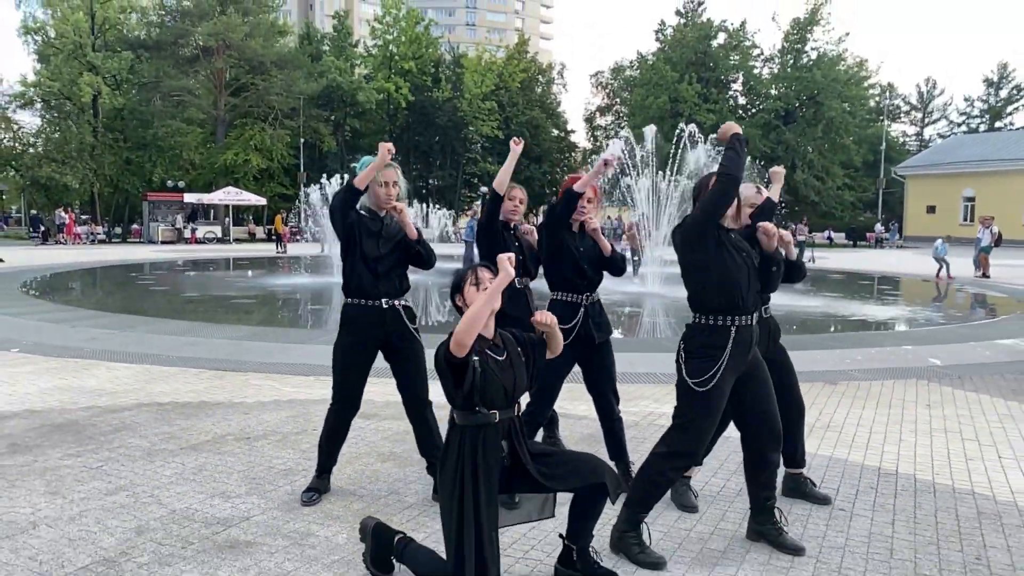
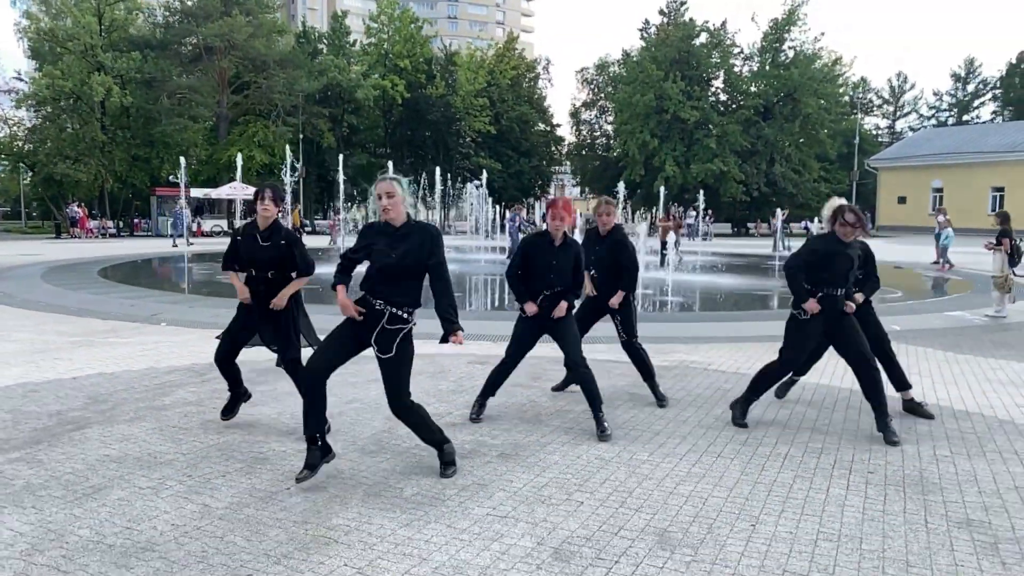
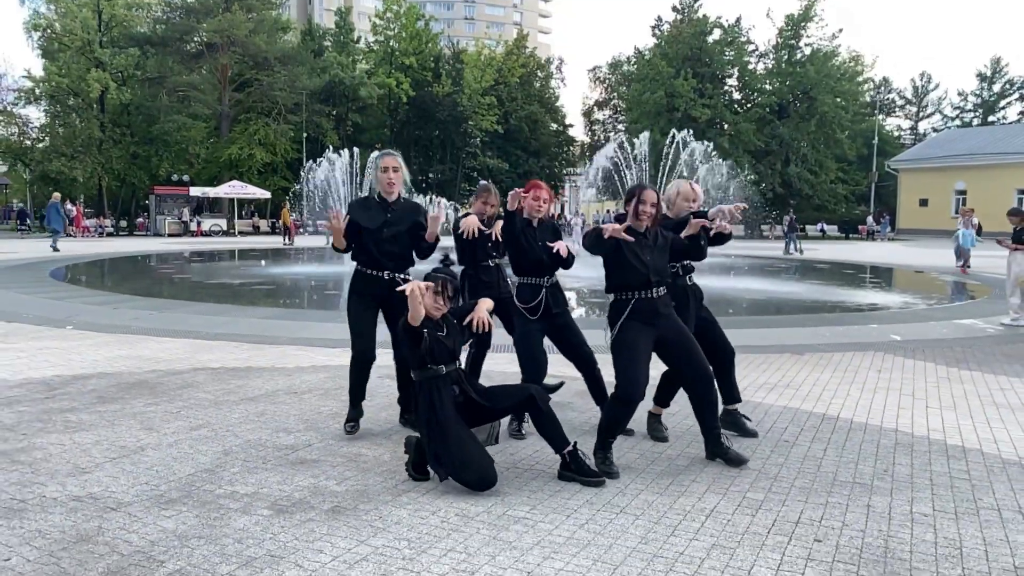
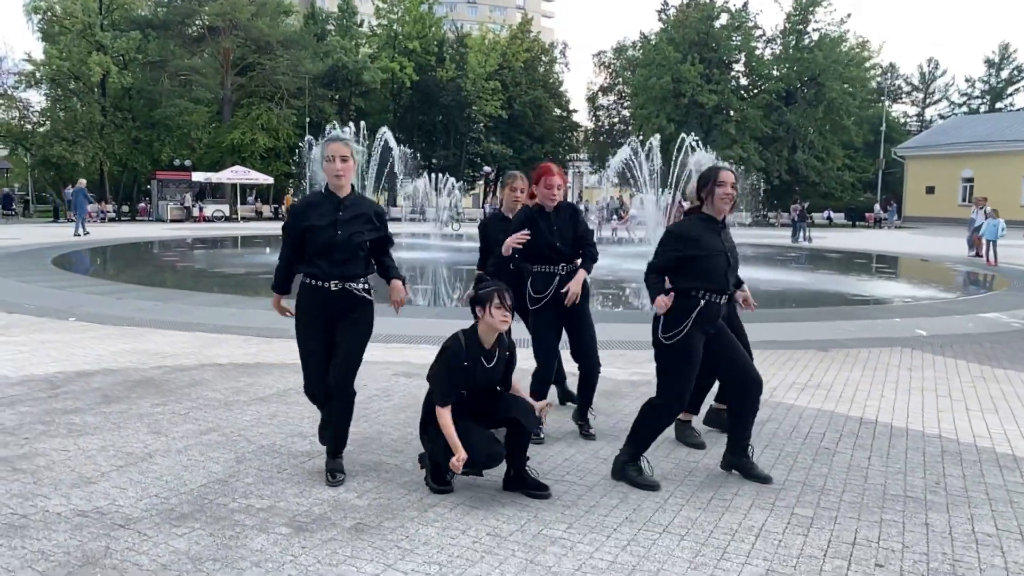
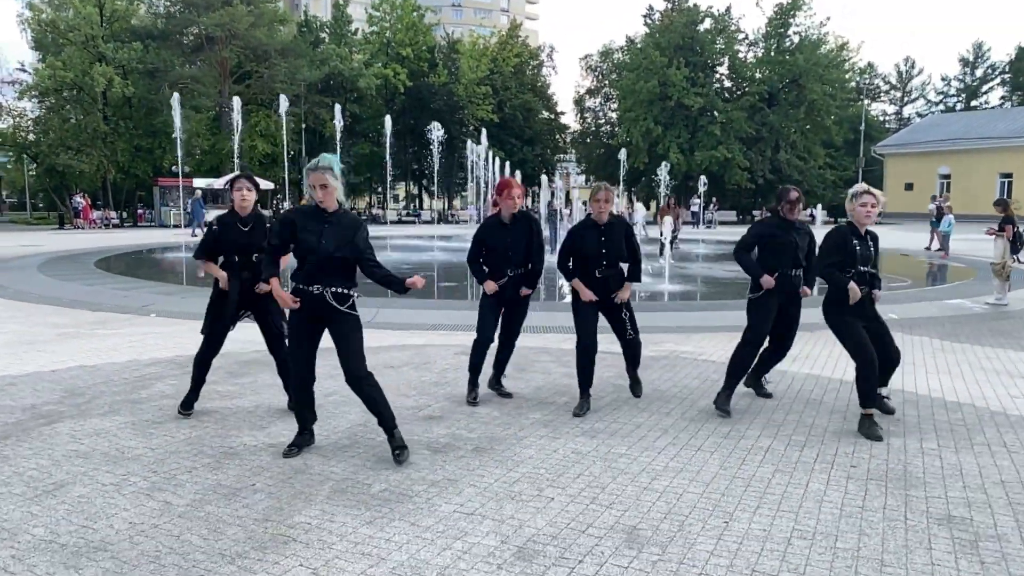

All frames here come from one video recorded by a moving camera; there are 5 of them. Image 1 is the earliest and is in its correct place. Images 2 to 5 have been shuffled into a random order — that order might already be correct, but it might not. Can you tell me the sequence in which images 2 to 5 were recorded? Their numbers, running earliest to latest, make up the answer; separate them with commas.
3, 4, 2, 5
